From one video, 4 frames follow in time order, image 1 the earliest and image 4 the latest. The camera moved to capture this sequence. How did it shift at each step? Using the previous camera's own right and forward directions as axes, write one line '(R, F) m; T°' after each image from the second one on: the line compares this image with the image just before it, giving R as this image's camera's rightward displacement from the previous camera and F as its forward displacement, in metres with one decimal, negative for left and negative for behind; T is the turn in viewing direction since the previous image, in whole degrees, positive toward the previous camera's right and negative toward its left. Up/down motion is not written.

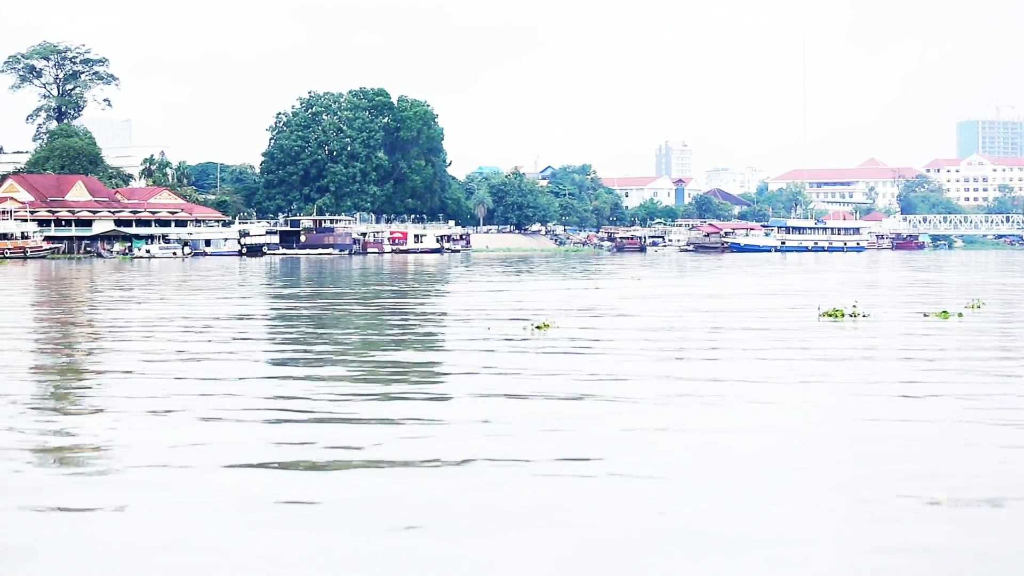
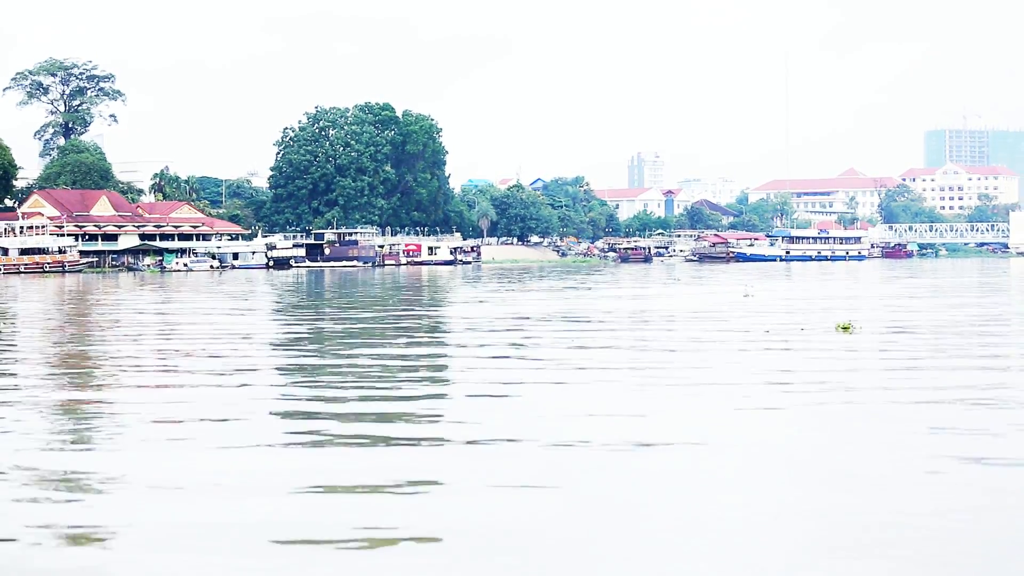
(-1.8, -1.1) m; +1°
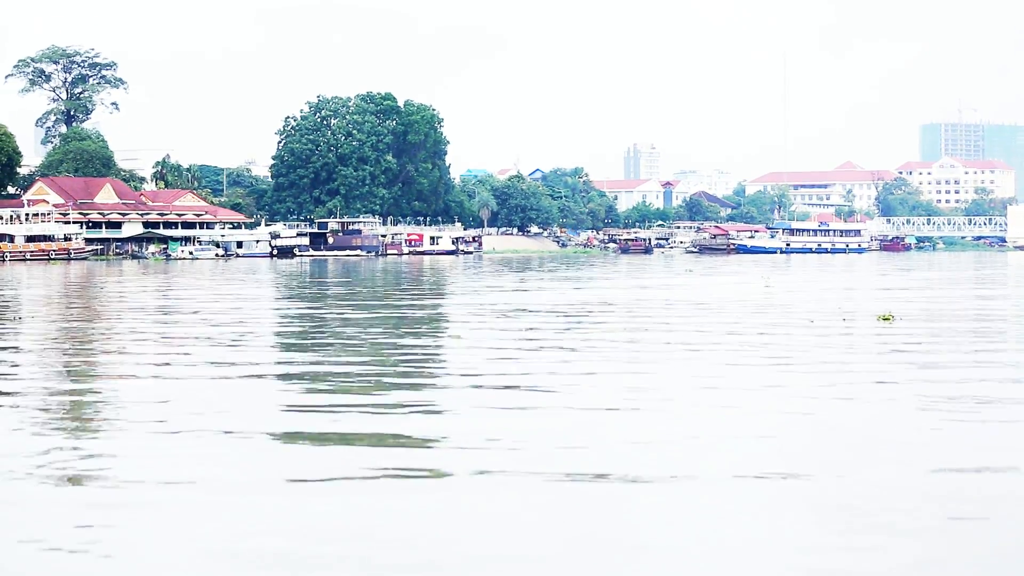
(-0.3, -0.2) m; 0°
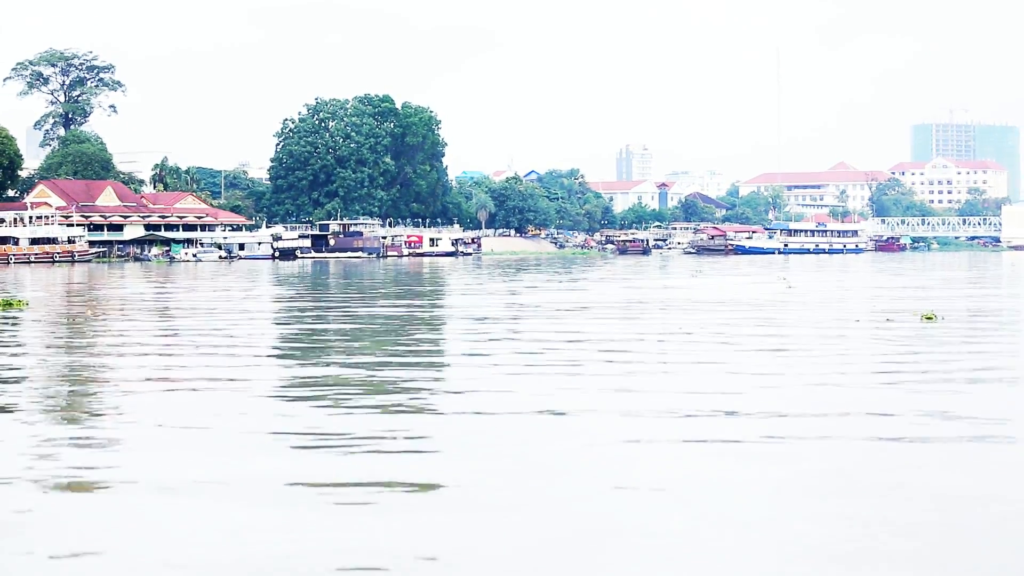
(-0.3, -0.2) m; 0°
